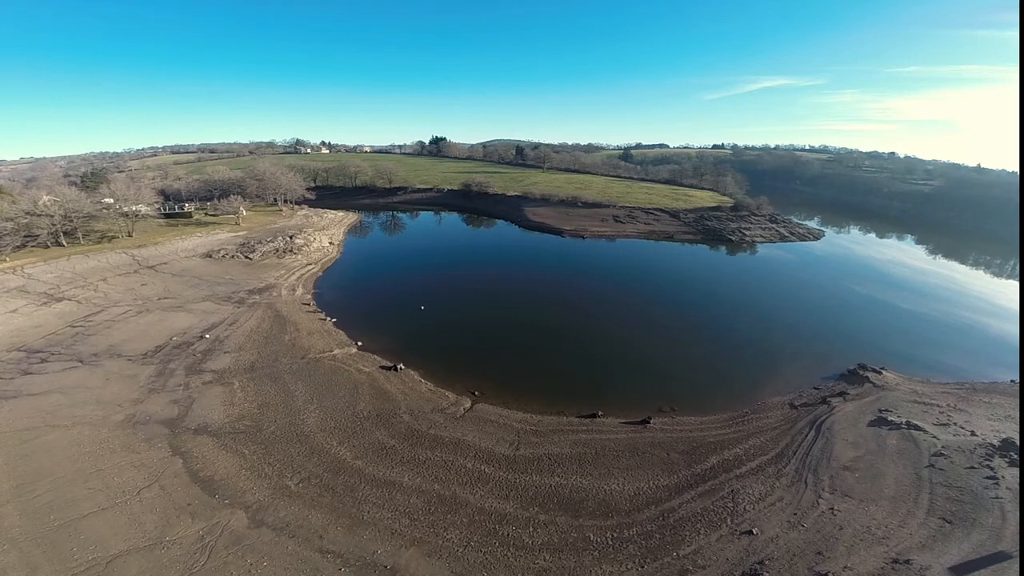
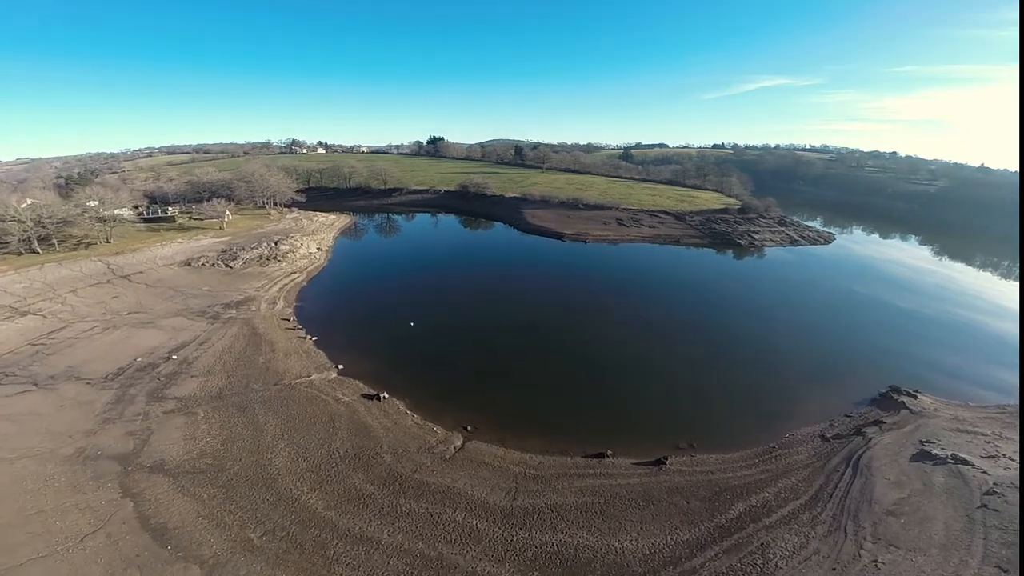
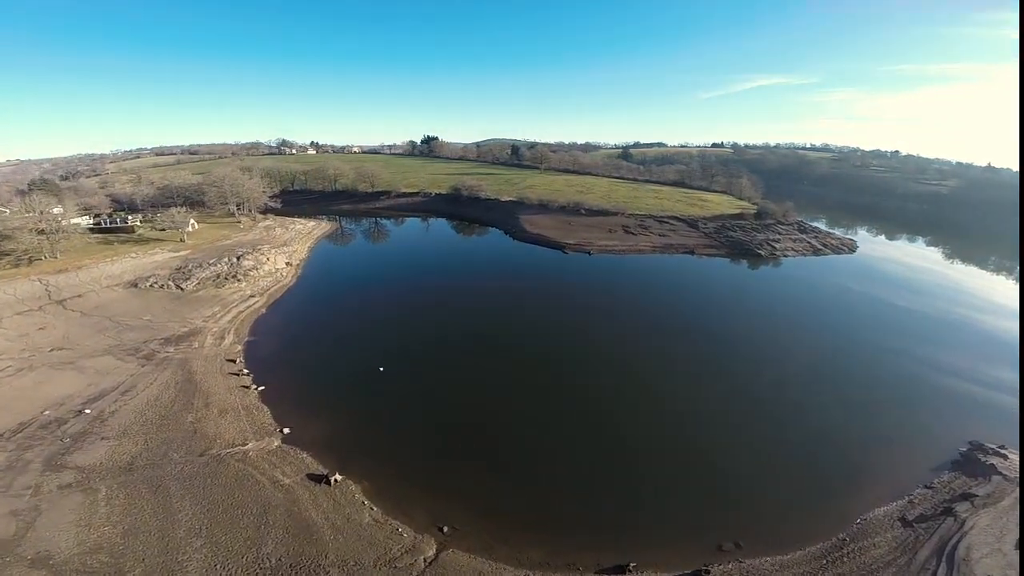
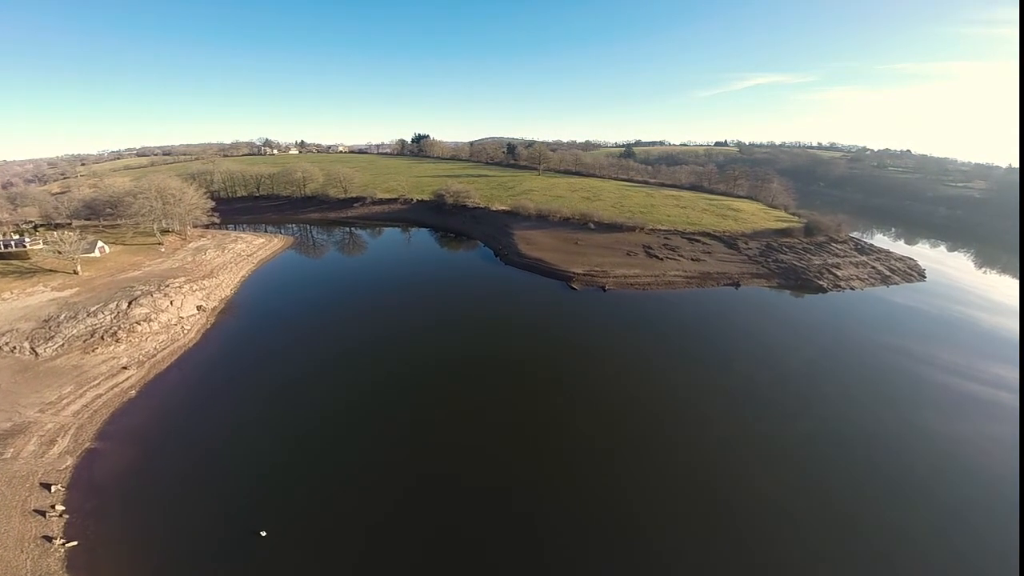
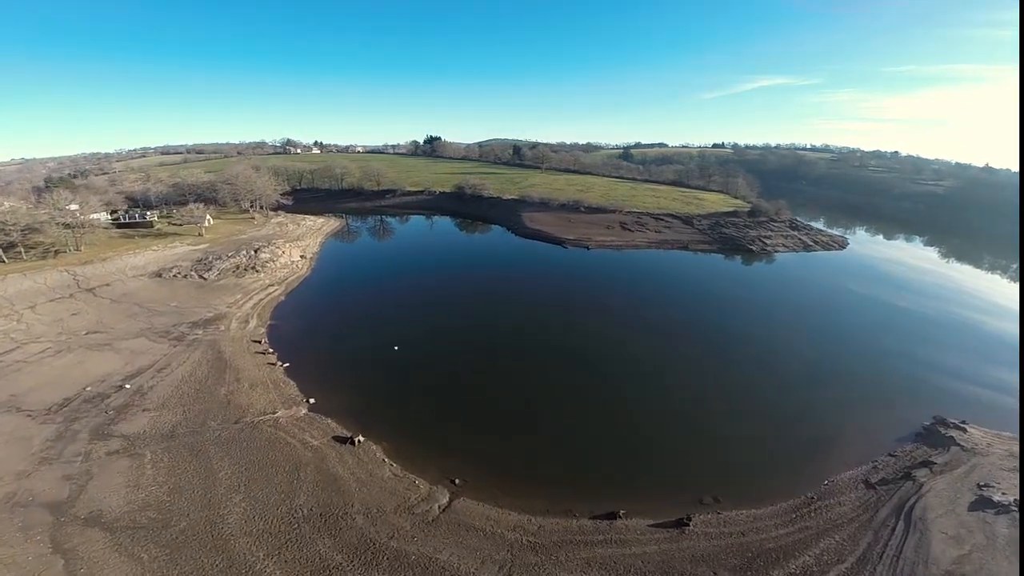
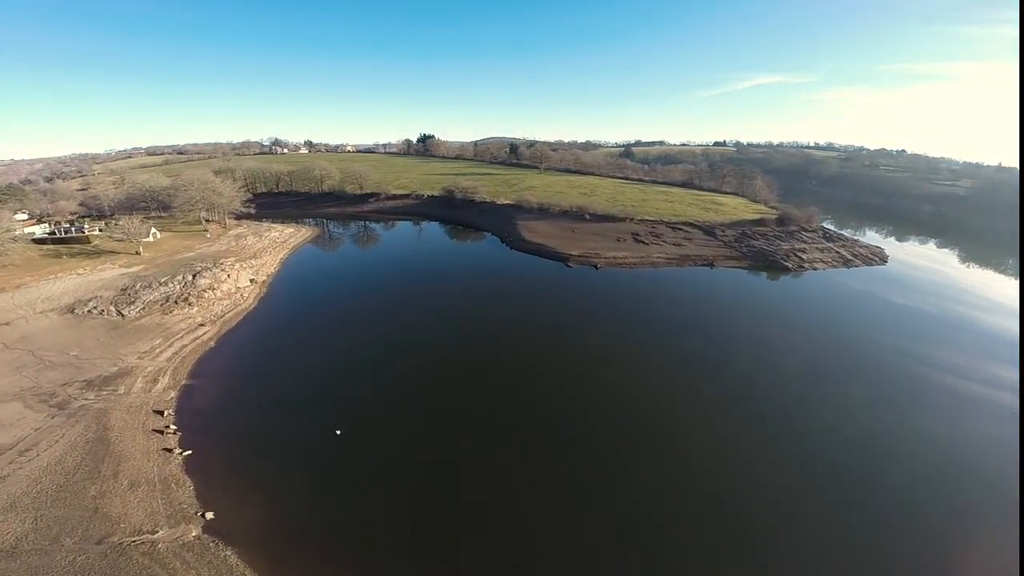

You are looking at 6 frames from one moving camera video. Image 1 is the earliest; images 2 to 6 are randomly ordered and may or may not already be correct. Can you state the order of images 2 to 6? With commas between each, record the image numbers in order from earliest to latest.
2, 5, 3, 6, 4
